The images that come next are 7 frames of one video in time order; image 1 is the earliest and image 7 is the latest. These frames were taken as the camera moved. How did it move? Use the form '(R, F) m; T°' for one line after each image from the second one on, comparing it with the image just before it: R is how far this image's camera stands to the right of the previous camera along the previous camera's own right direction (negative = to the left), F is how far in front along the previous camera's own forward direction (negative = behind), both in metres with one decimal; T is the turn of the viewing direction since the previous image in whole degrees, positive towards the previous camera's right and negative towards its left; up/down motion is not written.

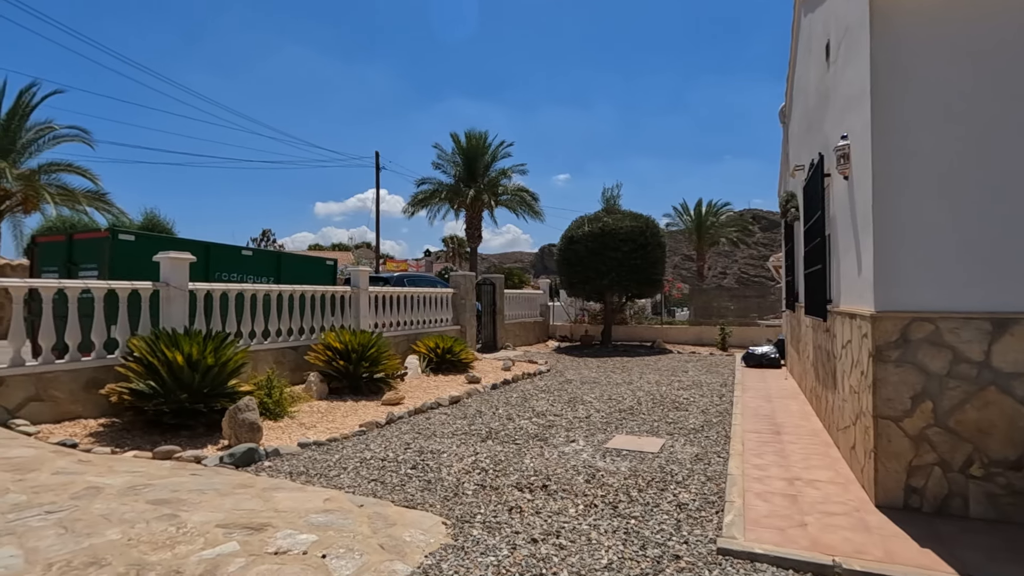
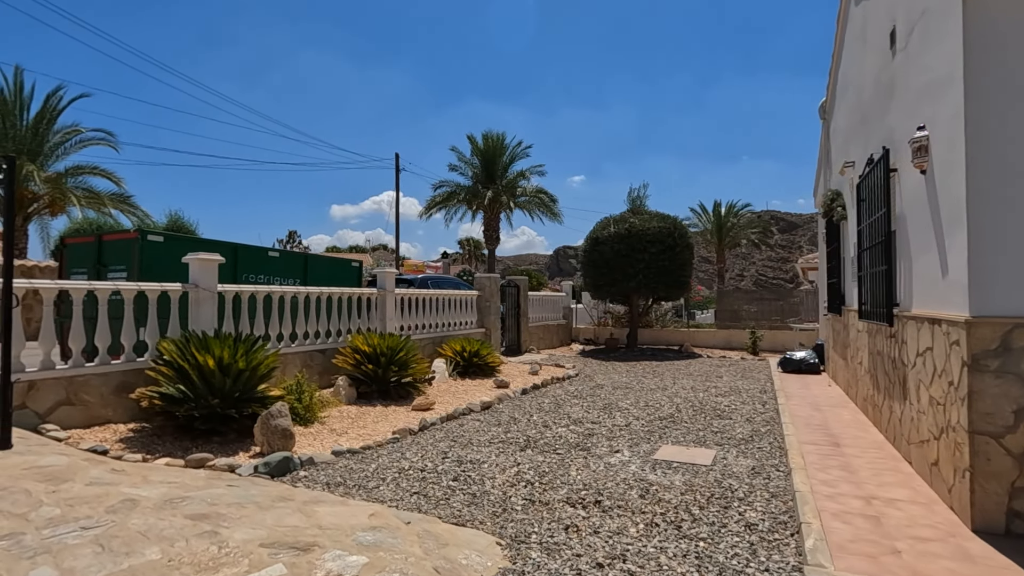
(-0.3, +0.2) m; -2°
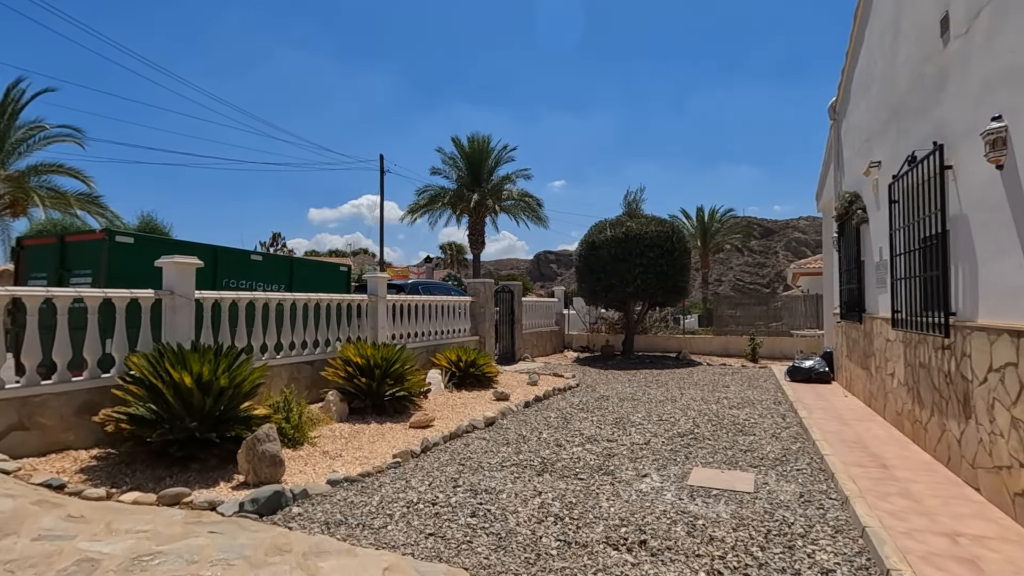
(-0.4, +0.6) m; +2°
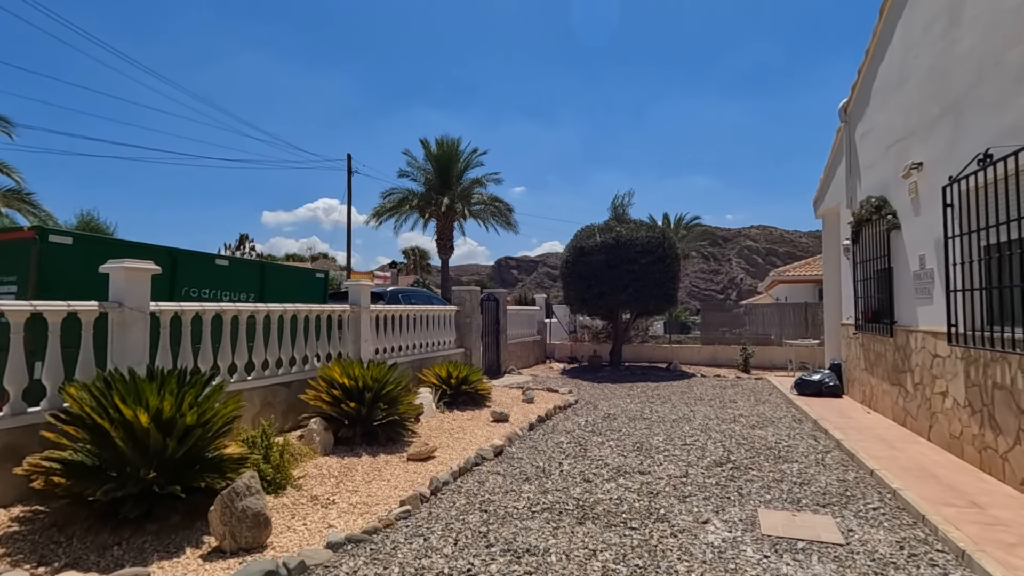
(-0.6, +0.9) m; +4°
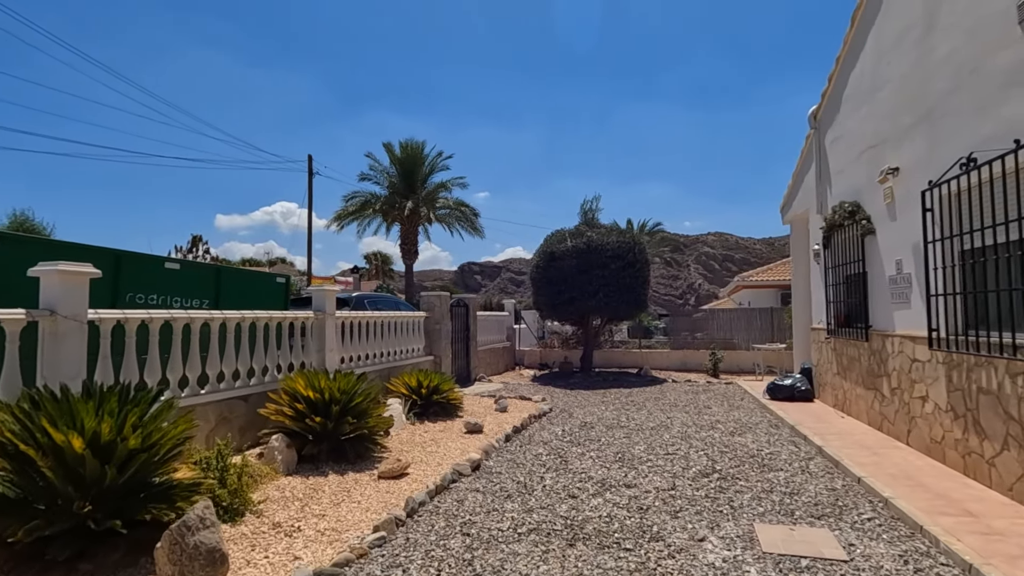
(-0.2, +0.3) m; +4°
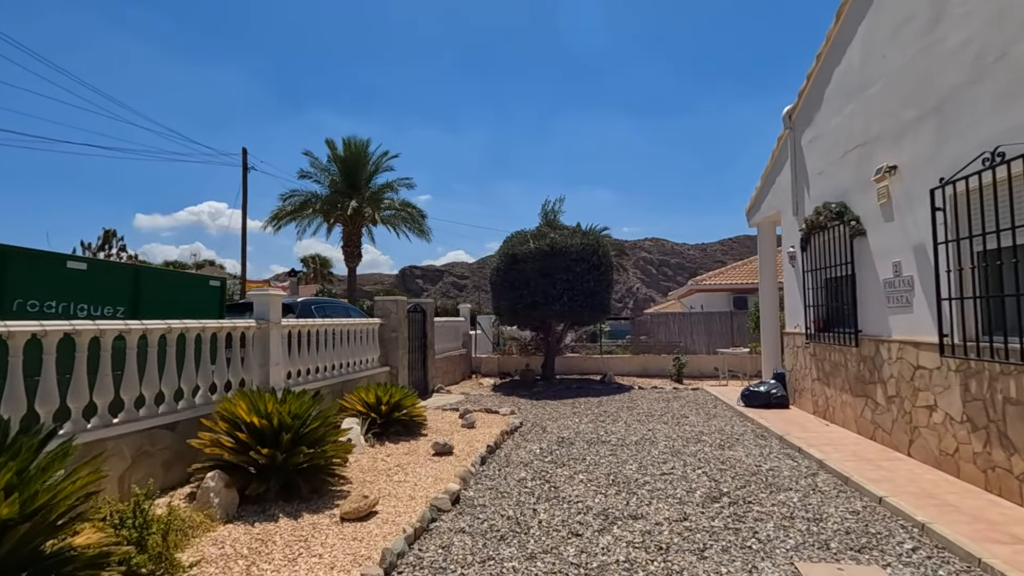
(-0.4, +0.8) m; +6°
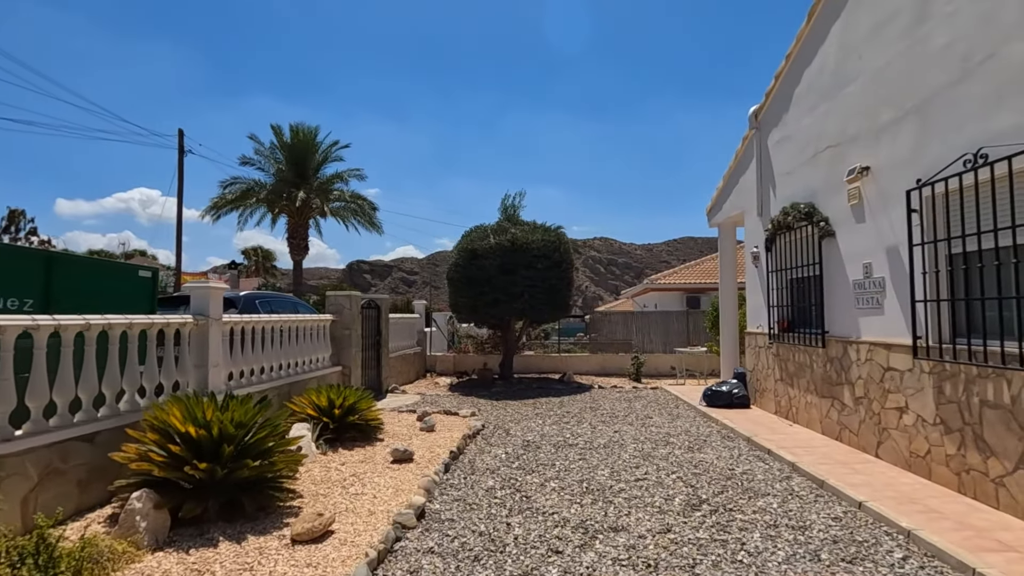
(-0.2, +0.4) m; +5°
